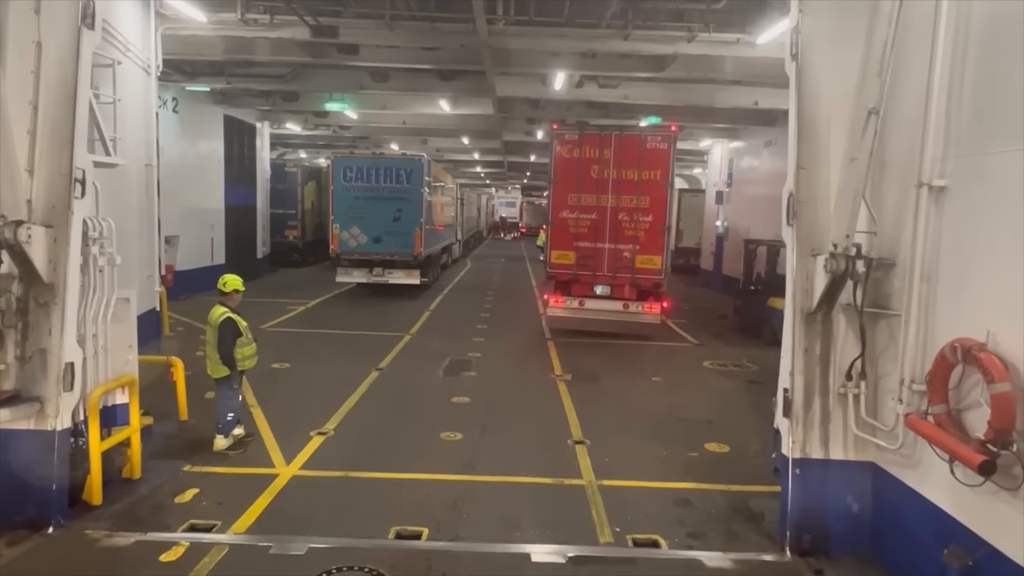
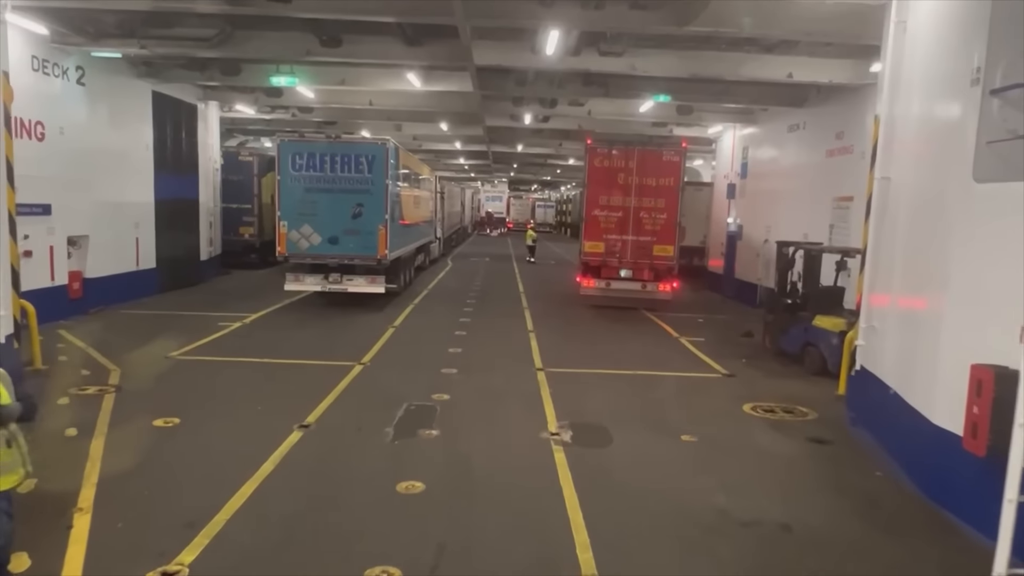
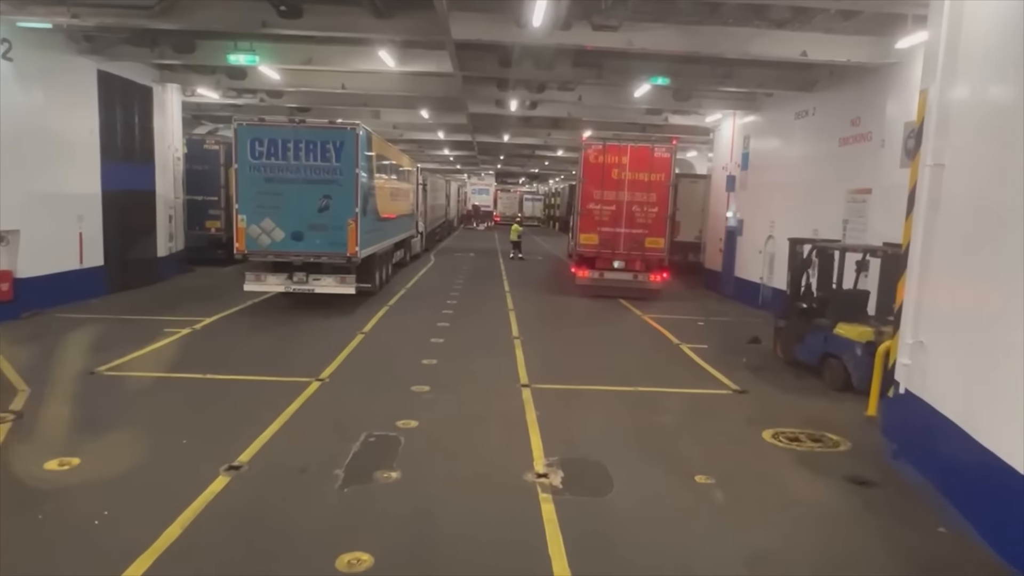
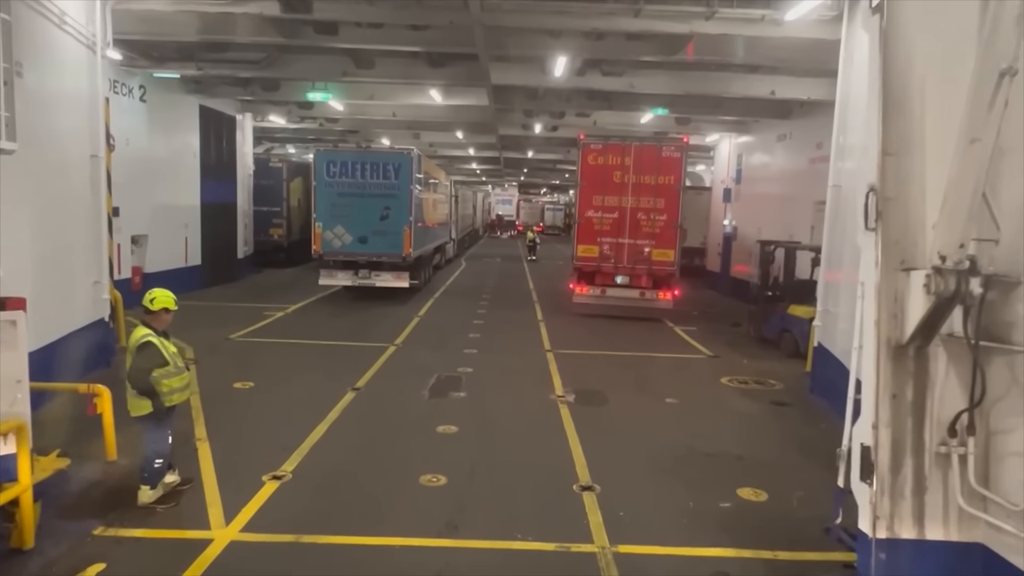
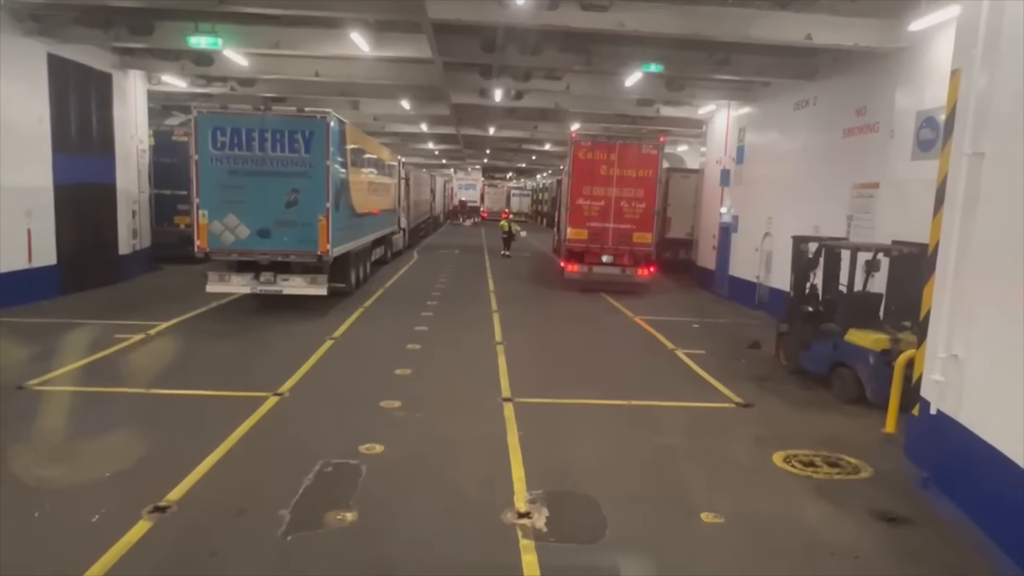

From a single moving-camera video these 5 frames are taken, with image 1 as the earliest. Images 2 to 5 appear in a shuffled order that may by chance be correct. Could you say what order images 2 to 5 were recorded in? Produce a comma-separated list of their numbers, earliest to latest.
4, 2, 3, 5
